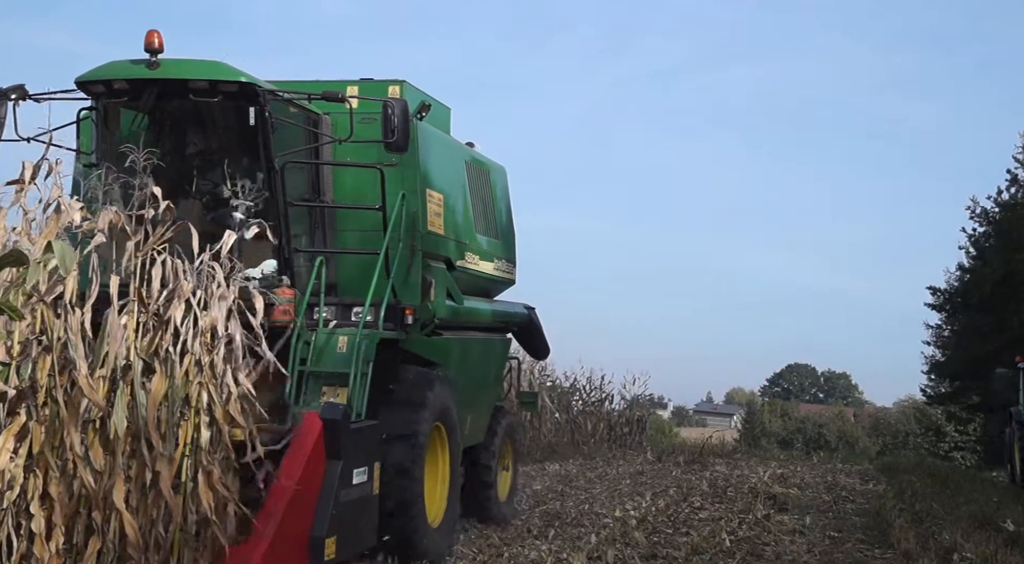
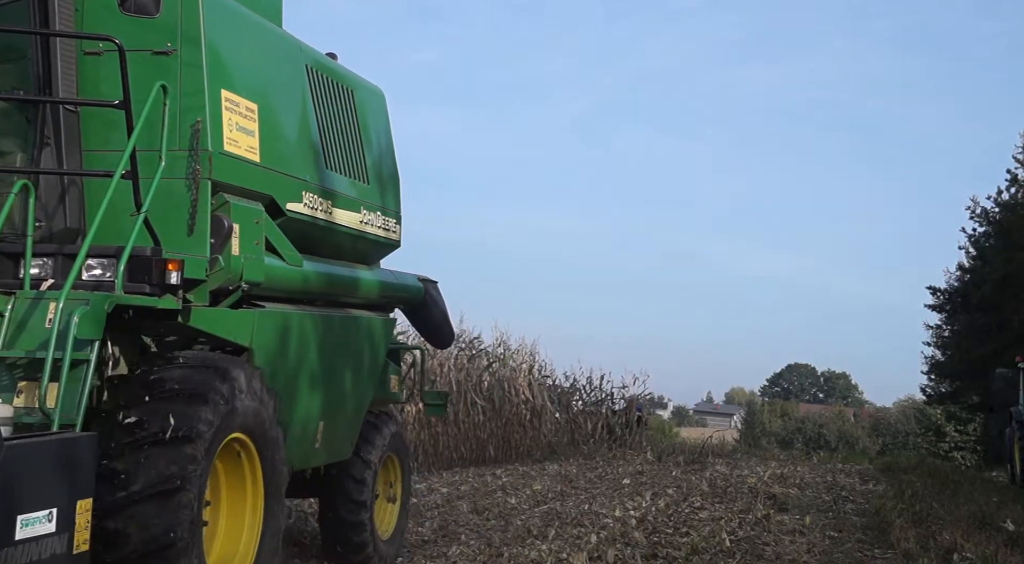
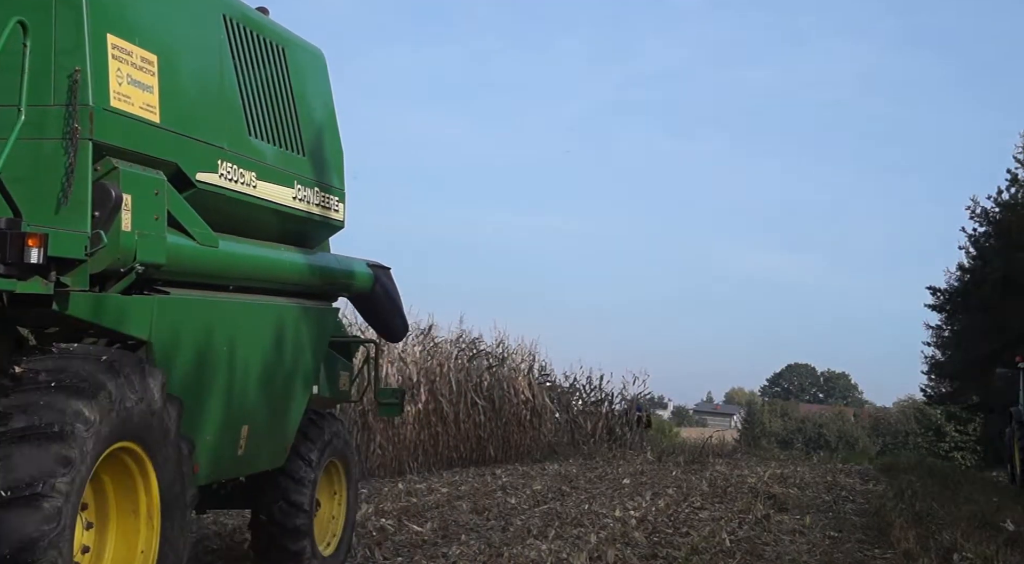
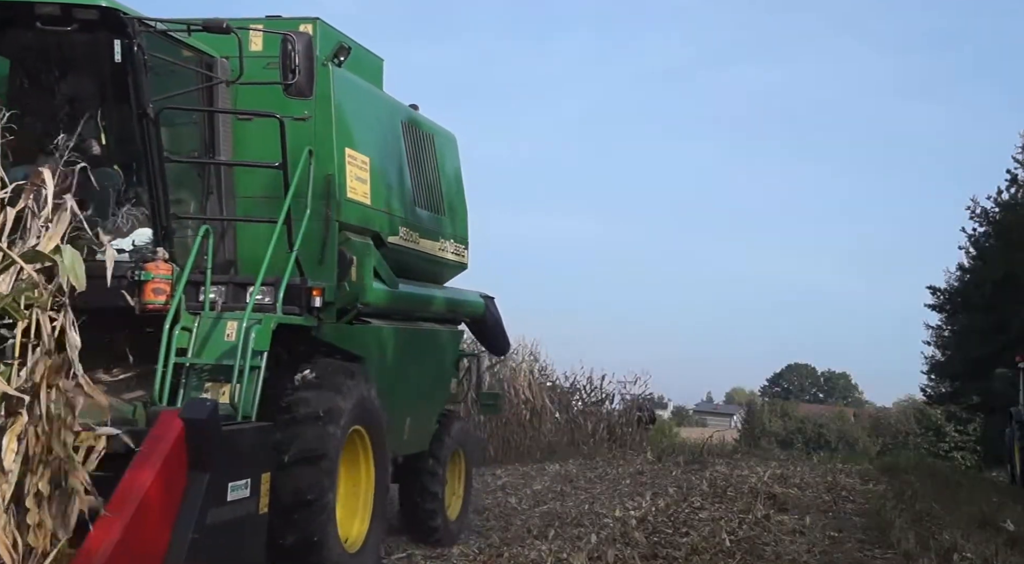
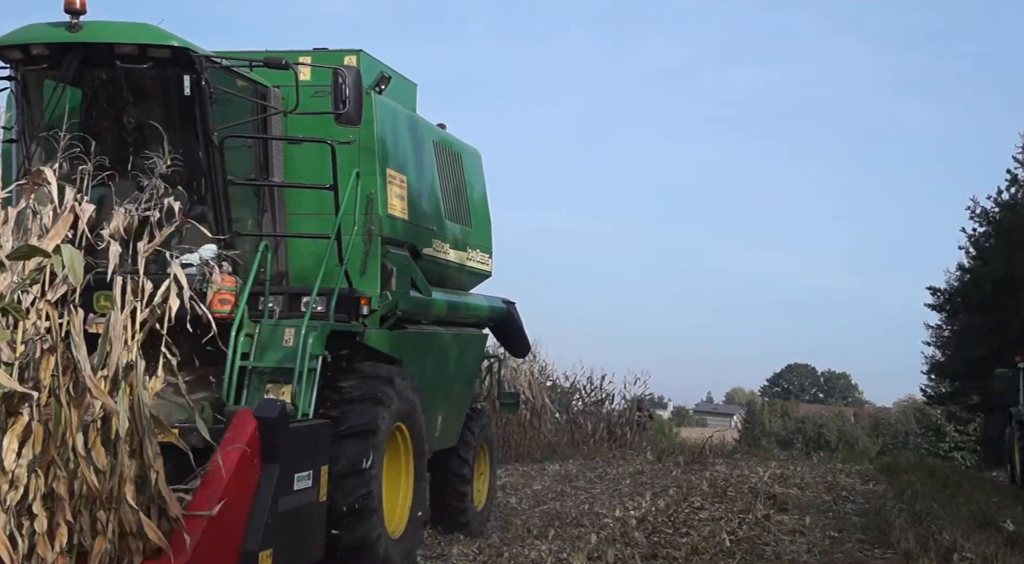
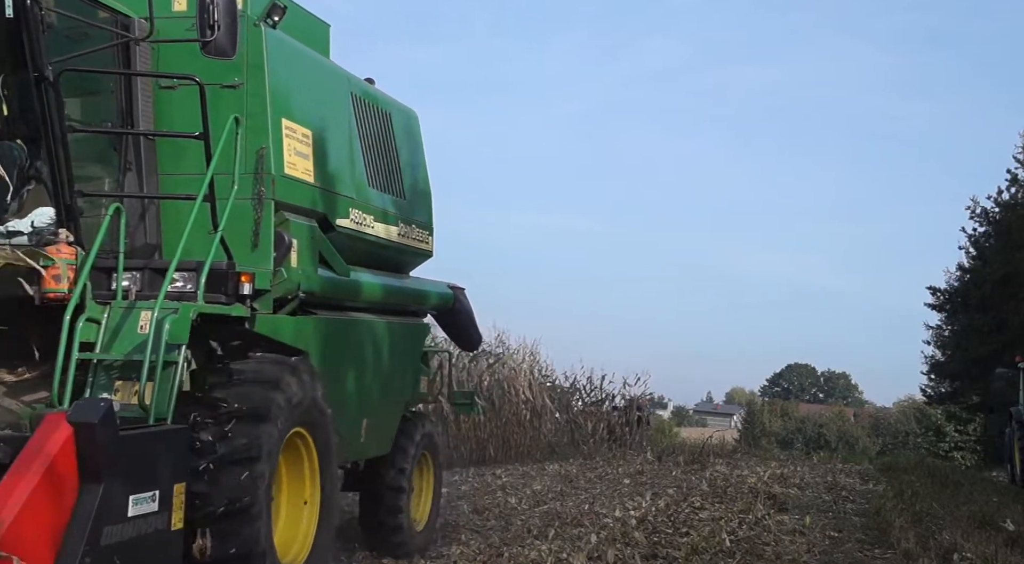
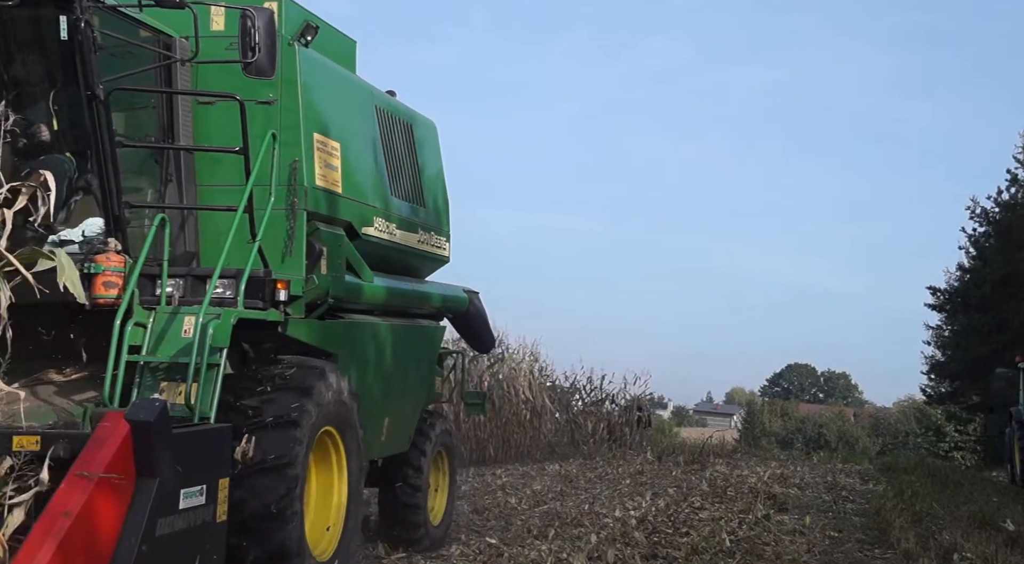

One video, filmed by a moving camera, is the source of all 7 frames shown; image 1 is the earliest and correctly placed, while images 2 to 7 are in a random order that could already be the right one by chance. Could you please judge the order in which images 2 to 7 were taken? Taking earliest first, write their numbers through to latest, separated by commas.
5, 4, 7, 6, 2, 3
